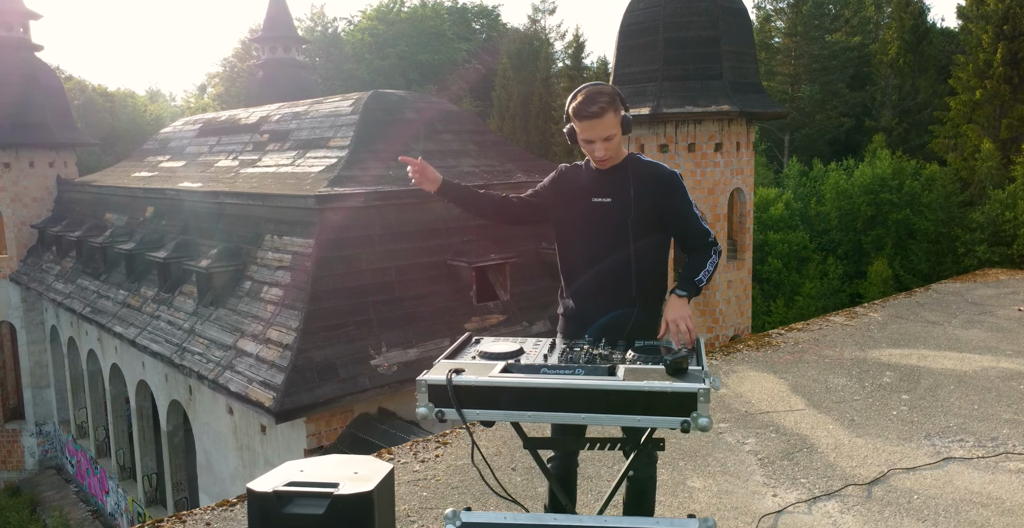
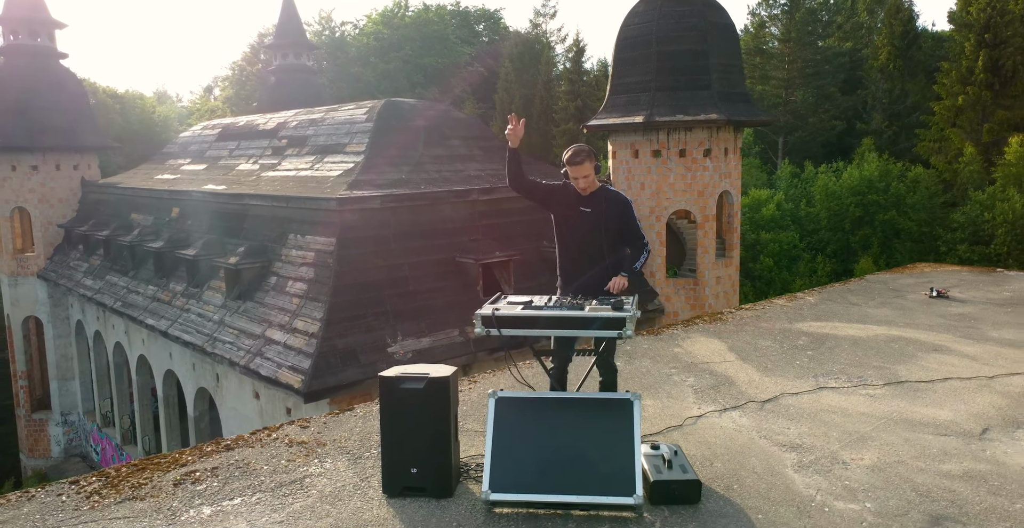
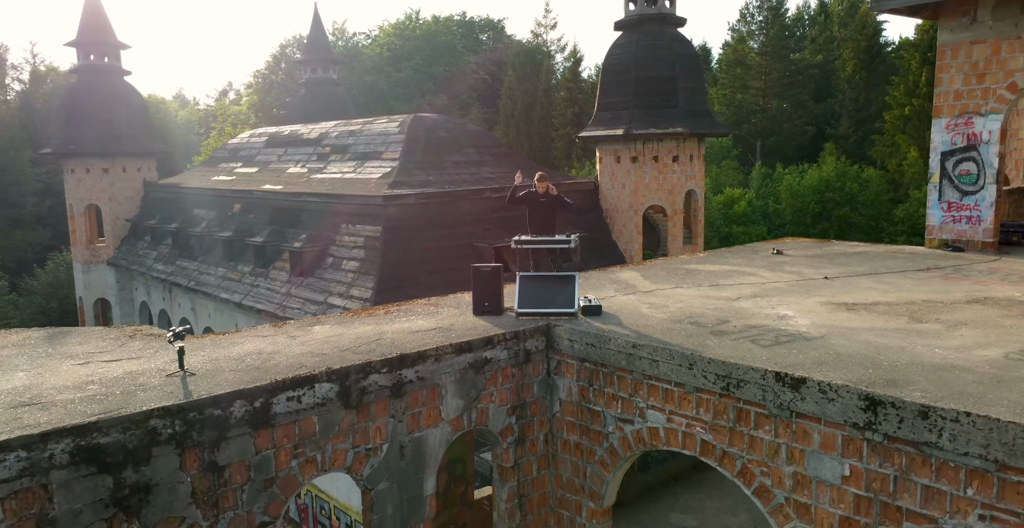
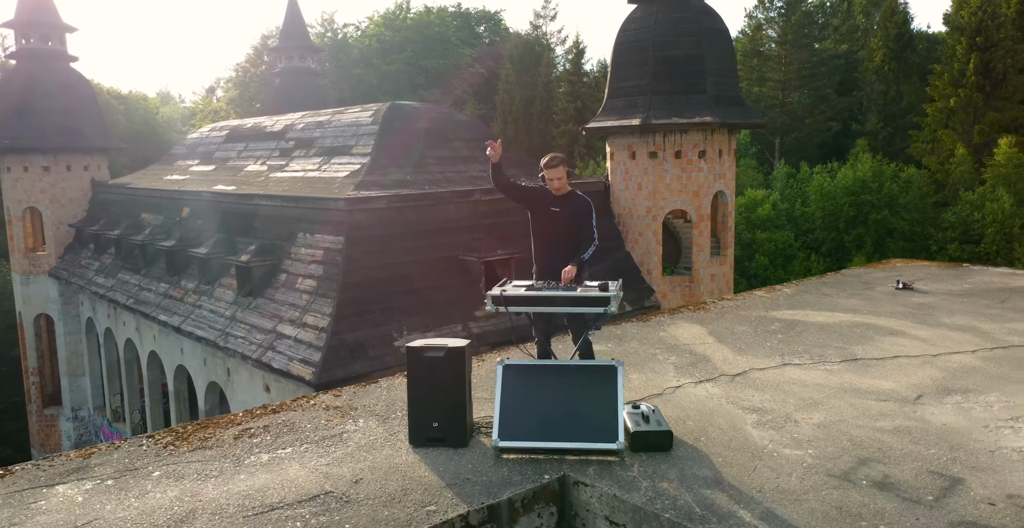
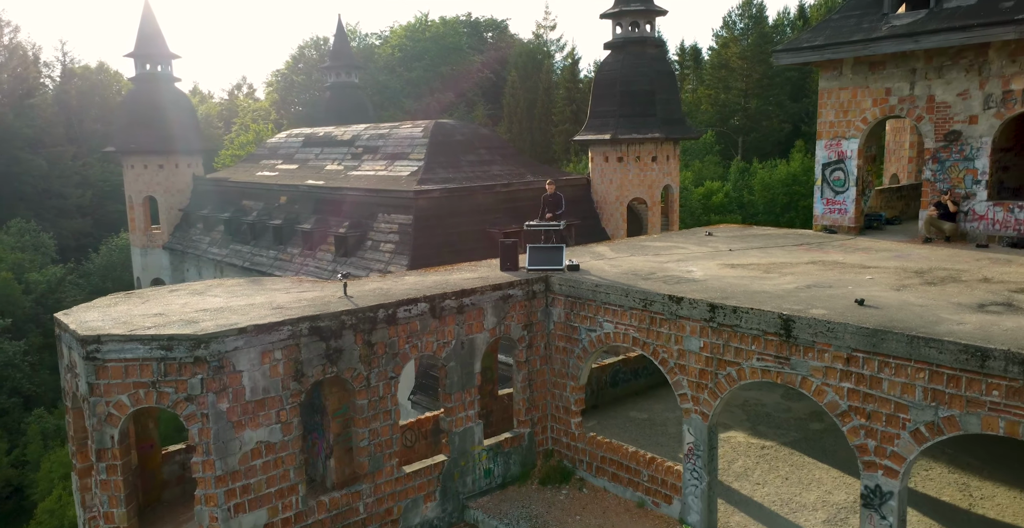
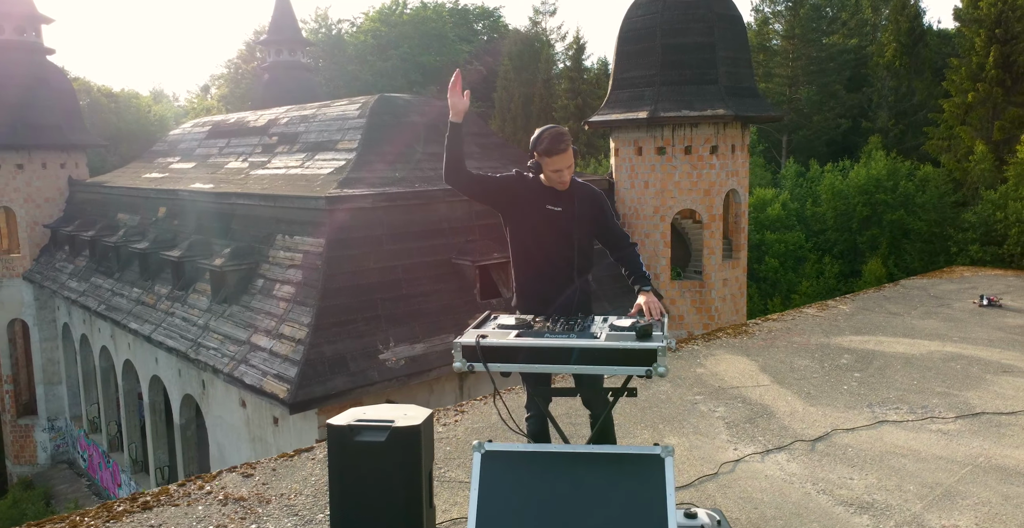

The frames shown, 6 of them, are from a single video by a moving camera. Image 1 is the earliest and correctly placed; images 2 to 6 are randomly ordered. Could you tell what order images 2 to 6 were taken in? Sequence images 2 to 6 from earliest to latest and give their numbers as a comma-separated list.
6, 2, 4, 3, 5
